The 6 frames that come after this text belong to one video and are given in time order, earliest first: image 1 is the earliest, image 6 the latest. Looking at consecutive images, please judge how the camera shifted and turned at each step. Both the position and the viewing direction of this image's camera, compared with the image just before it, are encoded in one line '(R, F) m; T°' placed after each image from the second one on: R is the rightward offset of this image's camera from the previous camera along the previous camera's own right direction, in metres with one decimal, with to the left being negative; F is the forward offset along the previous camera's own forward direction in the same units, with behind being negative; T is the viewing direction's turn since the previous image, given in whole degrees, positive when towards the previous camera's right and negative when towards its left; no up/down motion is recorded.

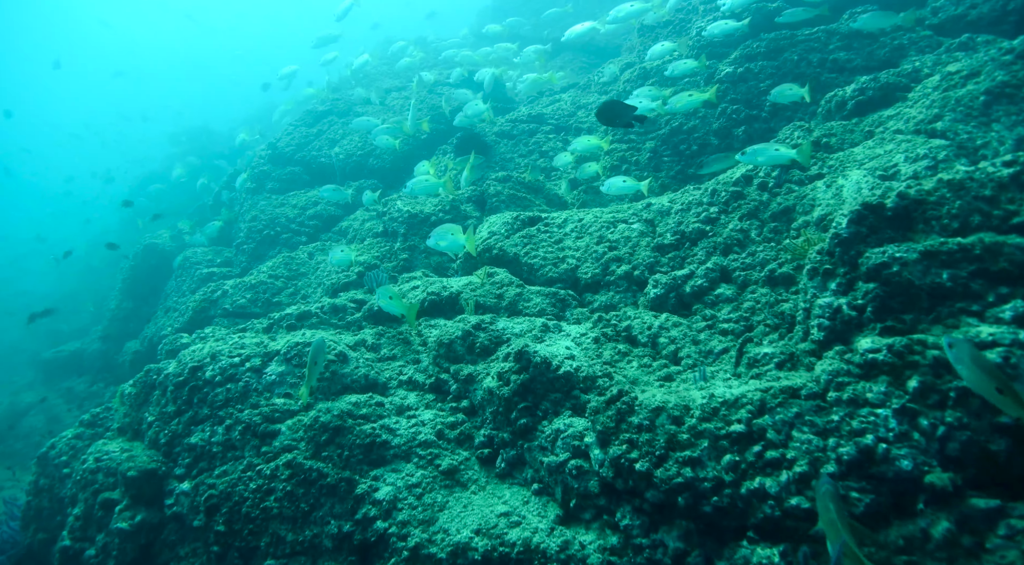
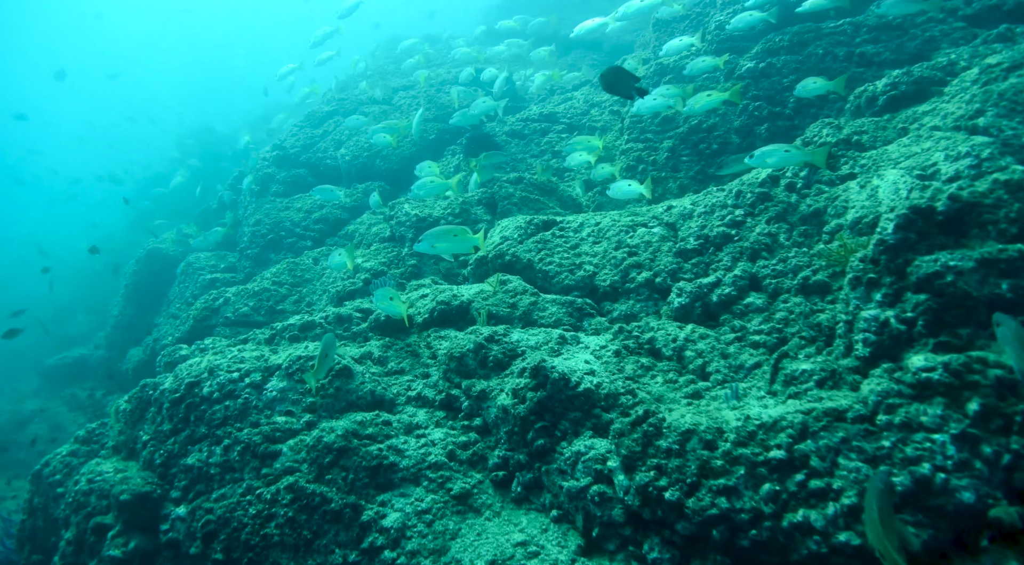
(-0.1, +0.4) m; -1°
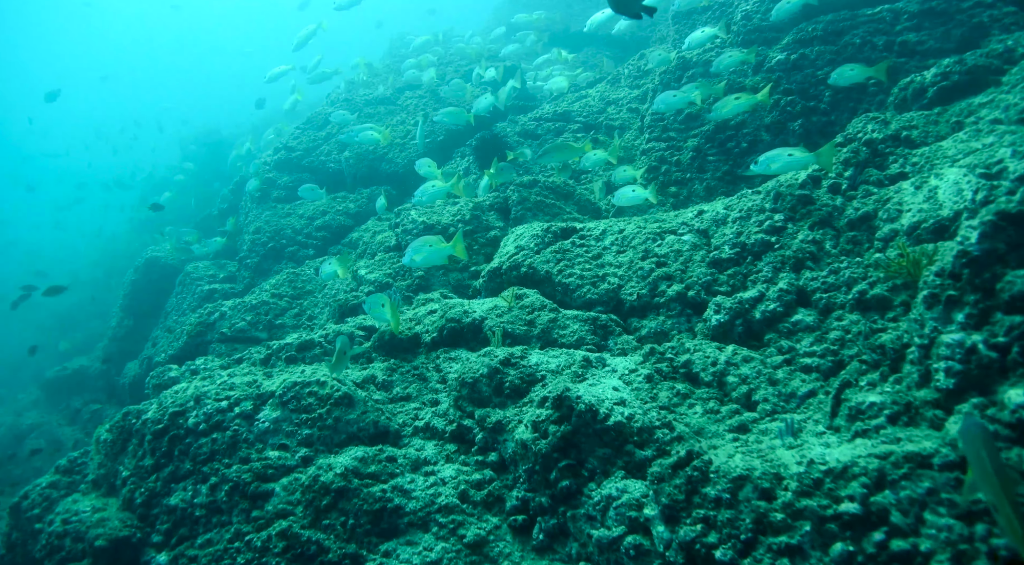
(-0.1, +0.7) m; -1°
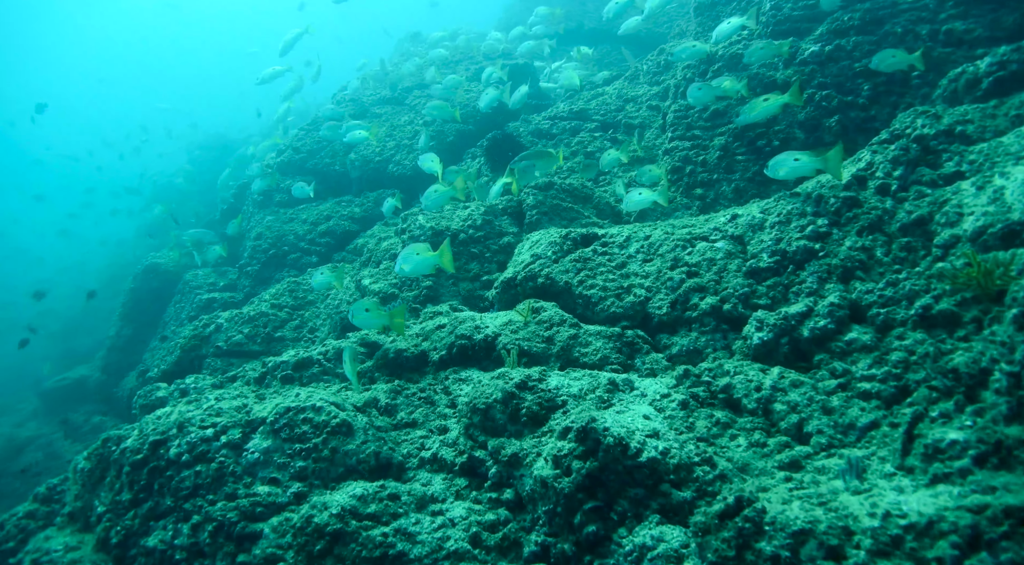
(0.0, +0.6) m; -1°
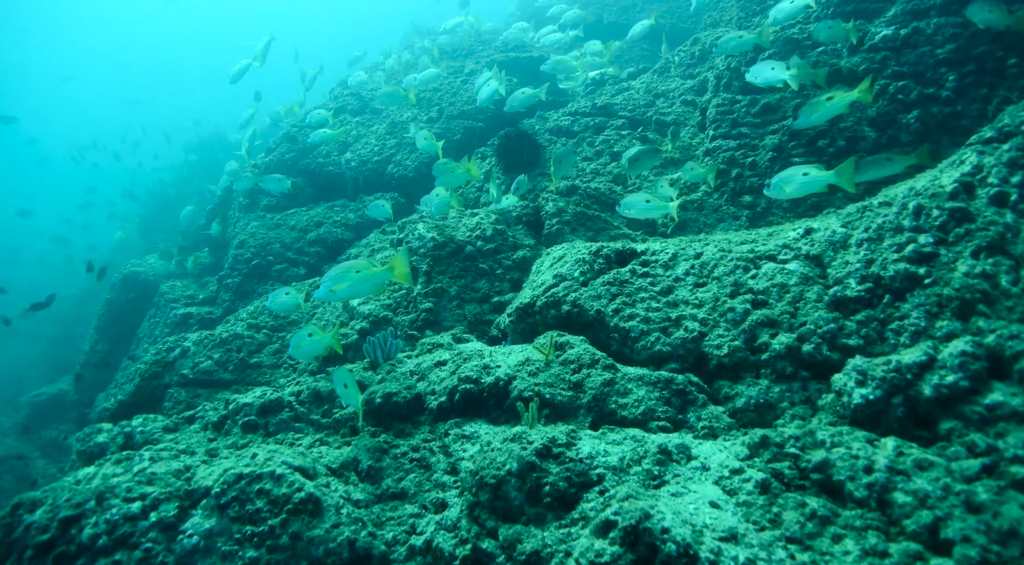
(-0.1, +1.3) m; -1°
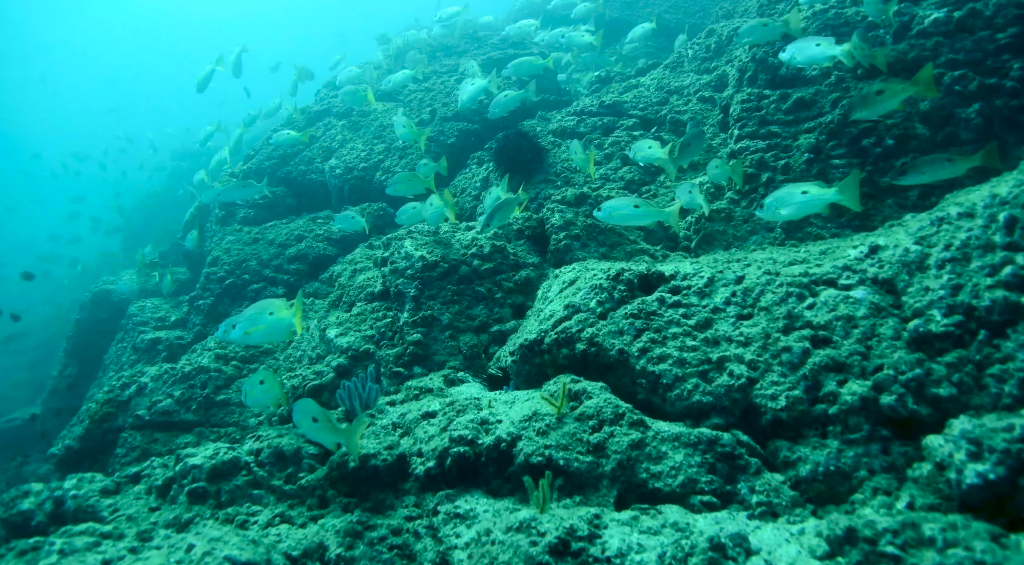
(0.0, +1.0) m; 0°
